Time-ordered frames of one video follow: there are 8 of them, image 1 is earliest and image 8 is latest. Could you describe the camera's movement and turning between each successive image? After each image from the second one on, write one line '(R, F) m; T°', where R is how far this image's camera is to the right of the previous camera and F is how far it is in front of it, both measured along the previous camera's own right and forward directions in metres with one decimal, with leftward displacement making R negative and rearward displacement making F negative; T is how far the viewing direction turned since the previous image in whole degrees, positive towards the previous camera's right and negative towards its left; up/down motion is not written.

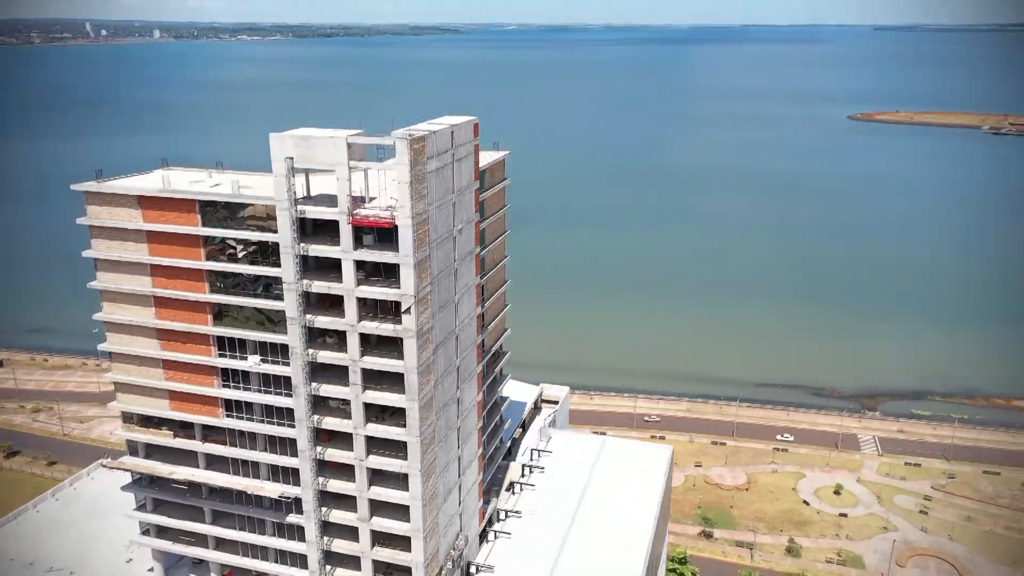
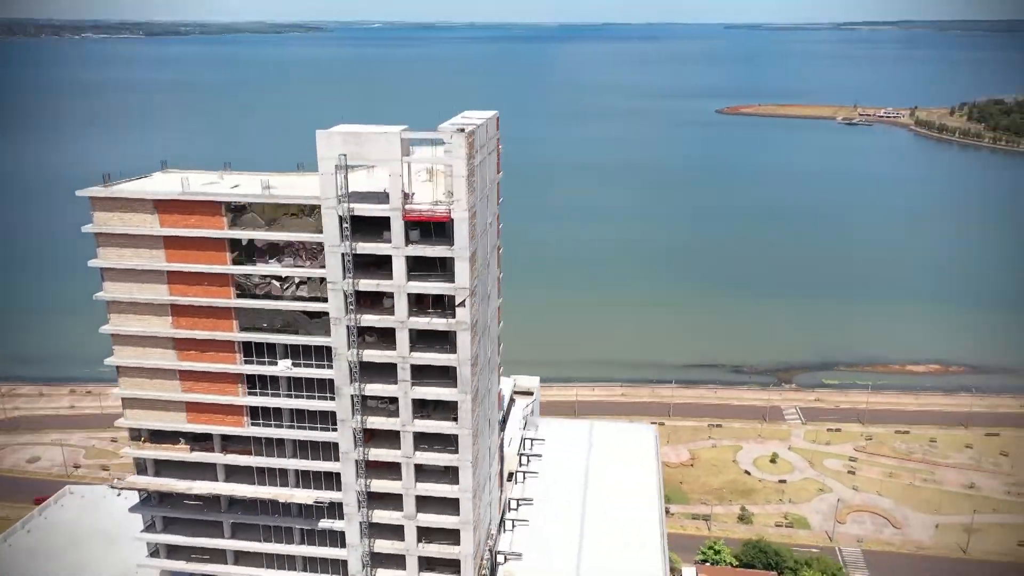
(-4.9, -0.1) m; +8°
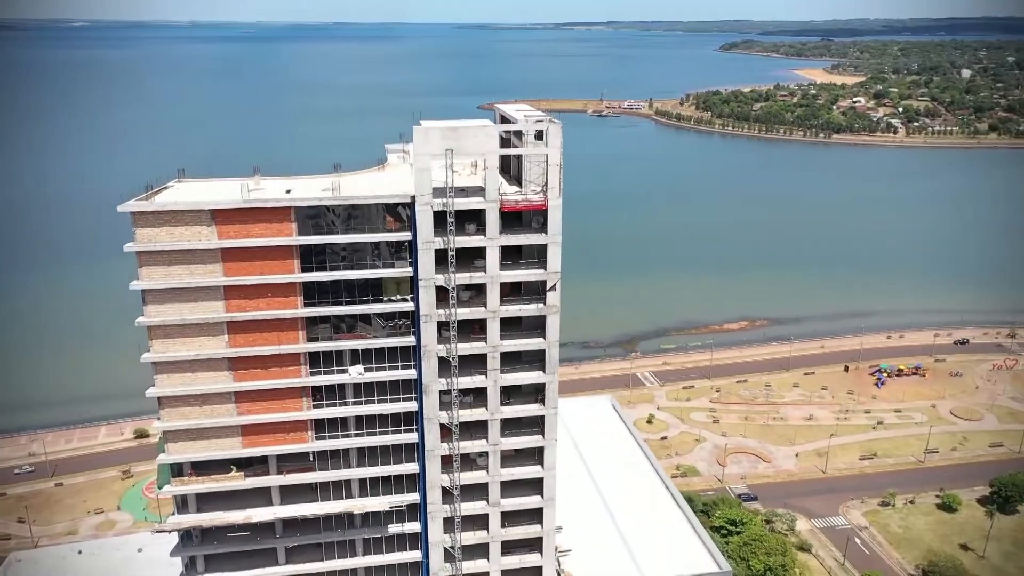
(-9.6, +0.2) m; +16°
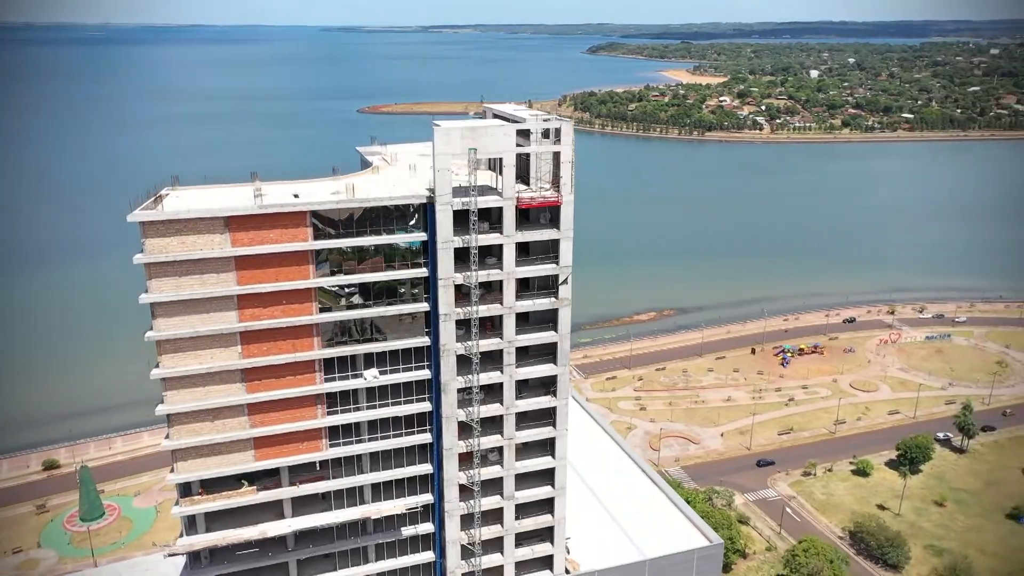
(-4.1, -0.3) m; +8°
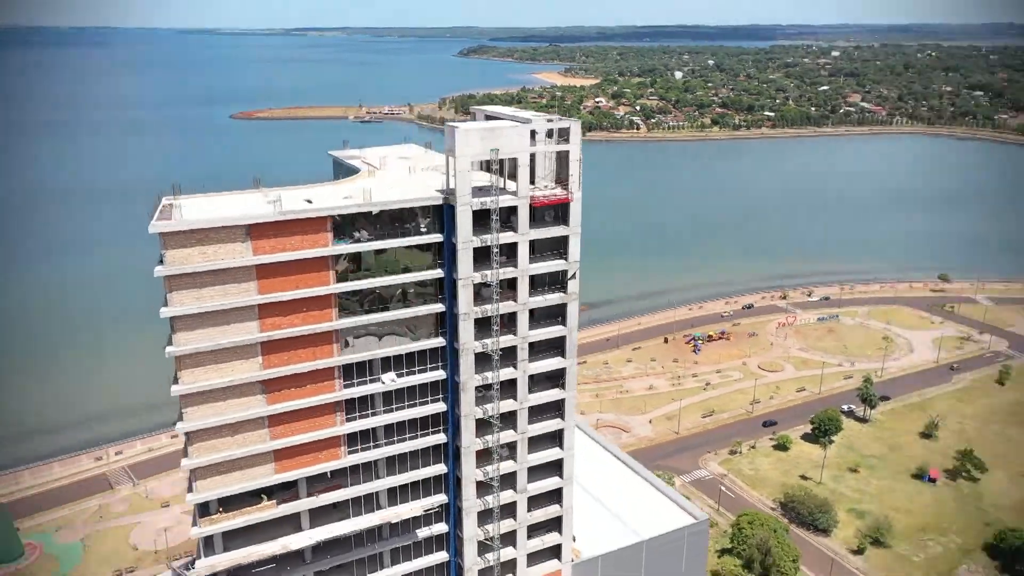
(-4.2, -0.3) m; +8°
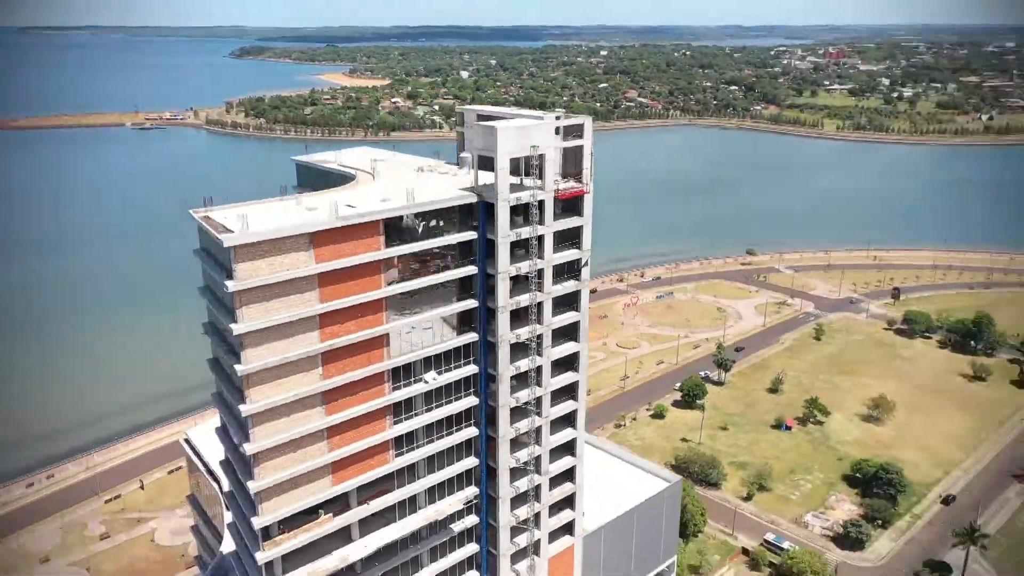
(-7.4, -0.2) m; +14°
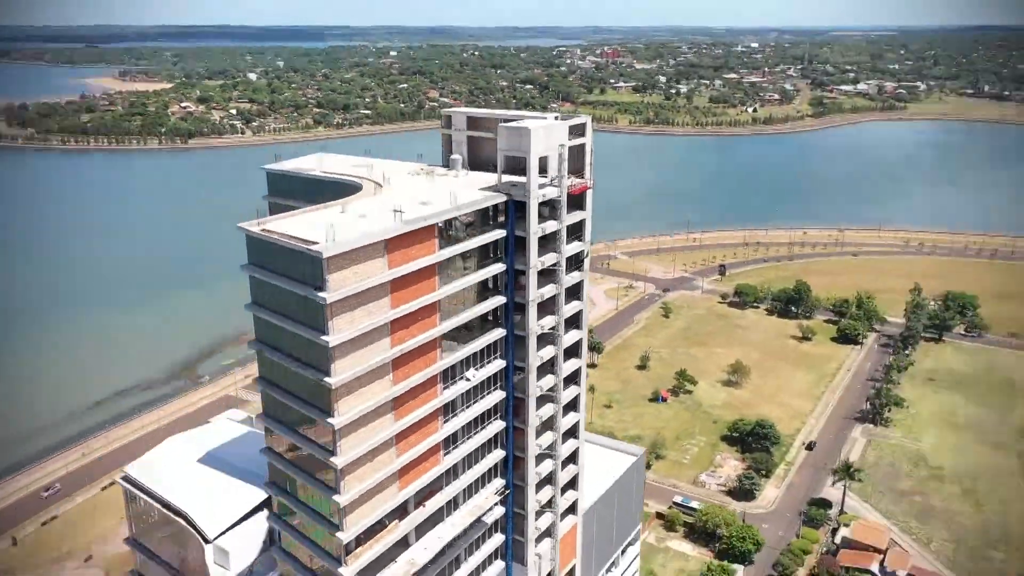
(-7.2, -0.2) m; +14°
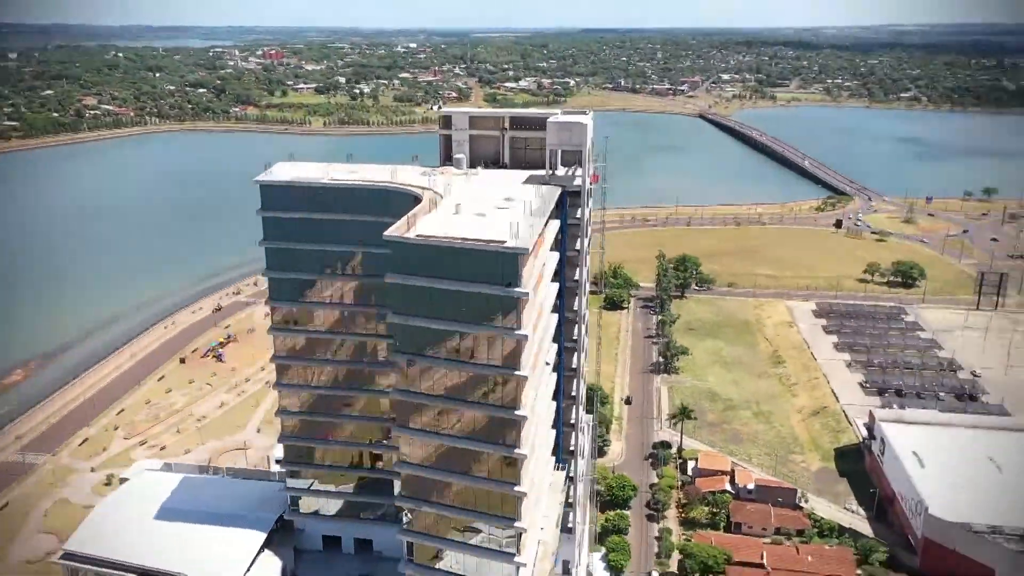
(-12.3, +1.1) m; +22°
